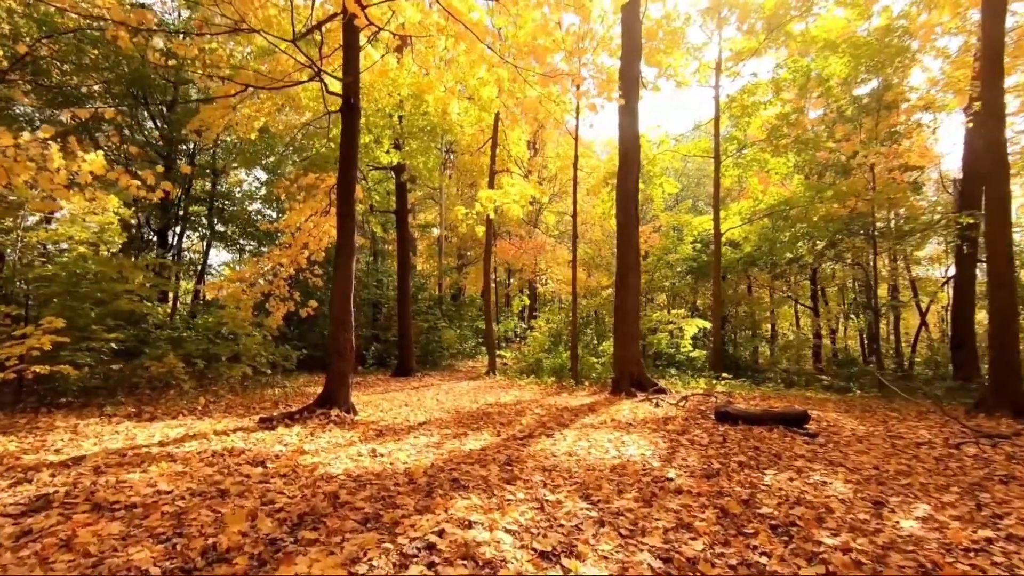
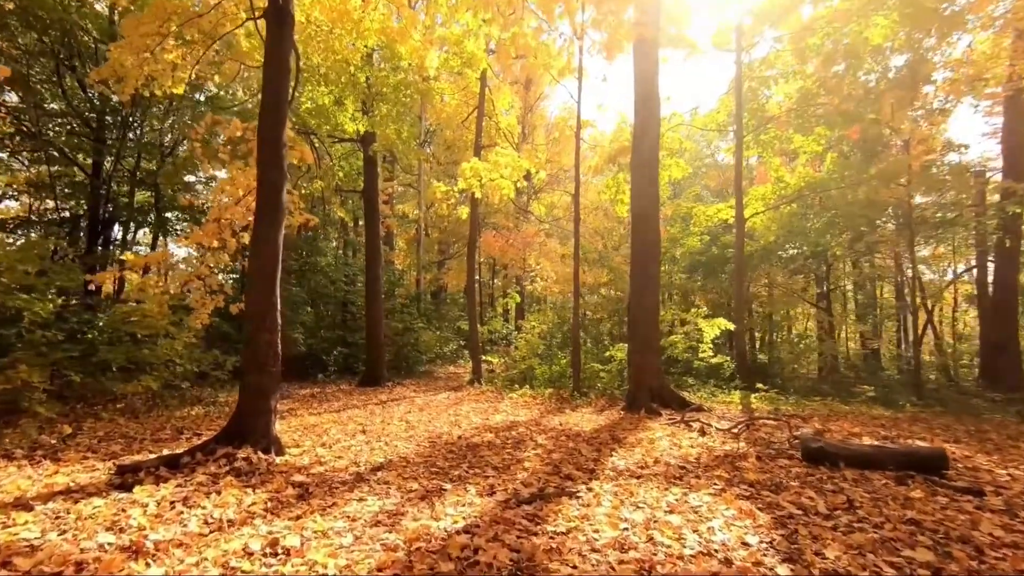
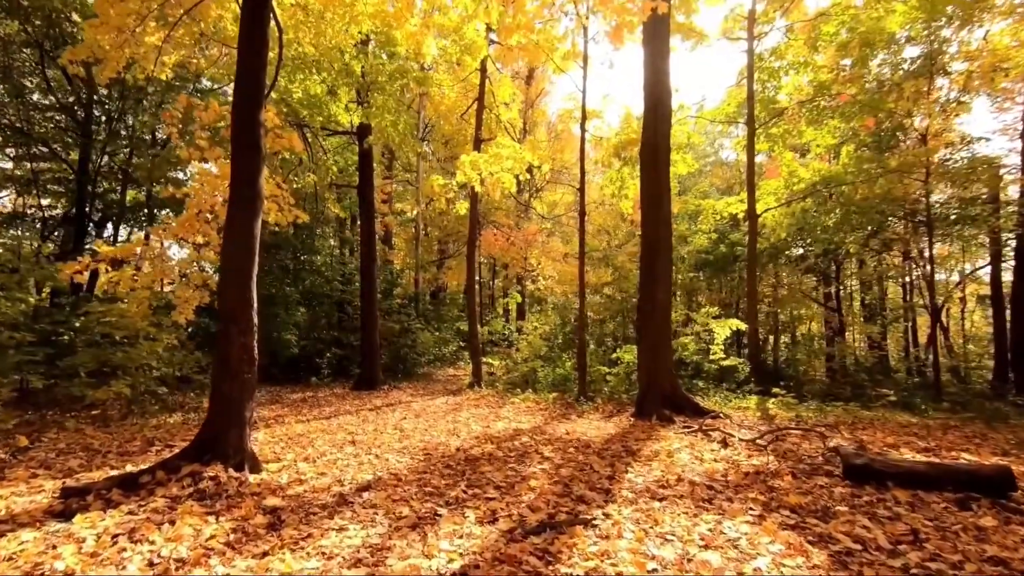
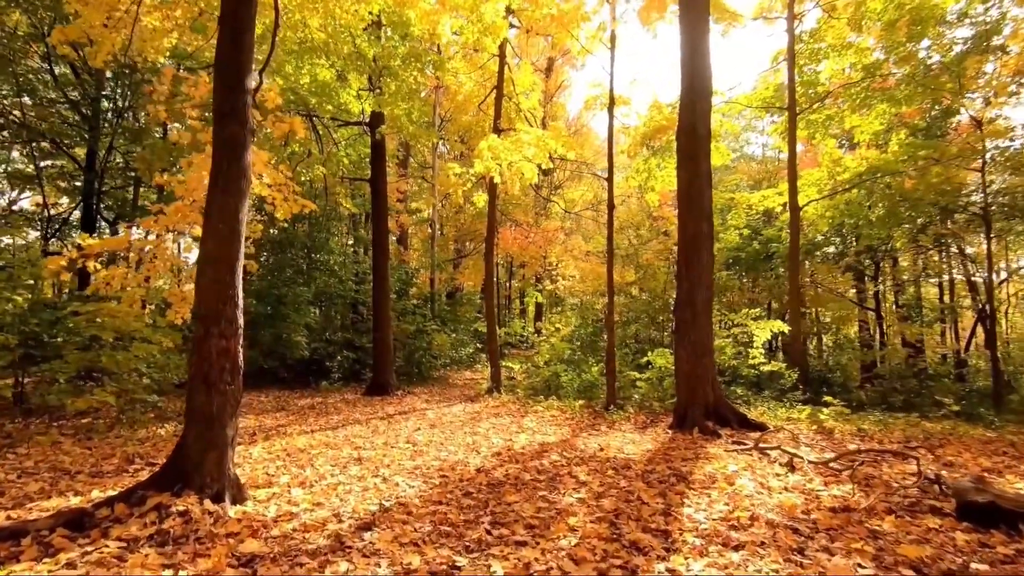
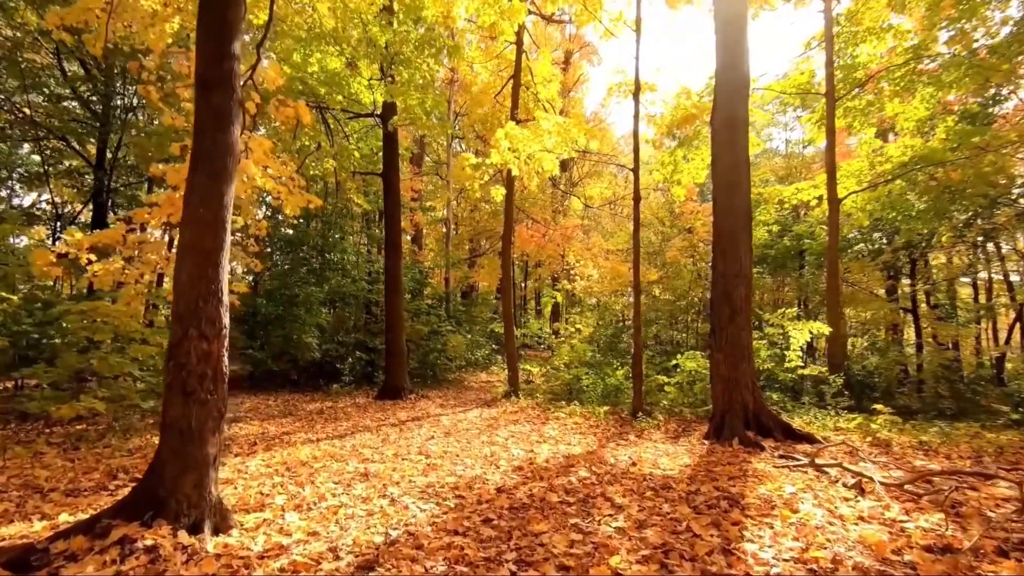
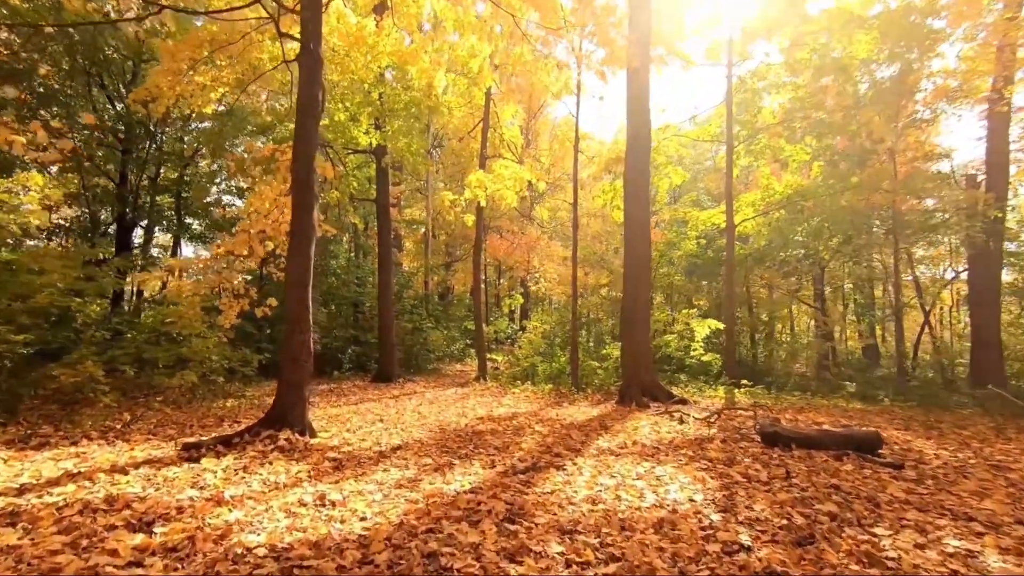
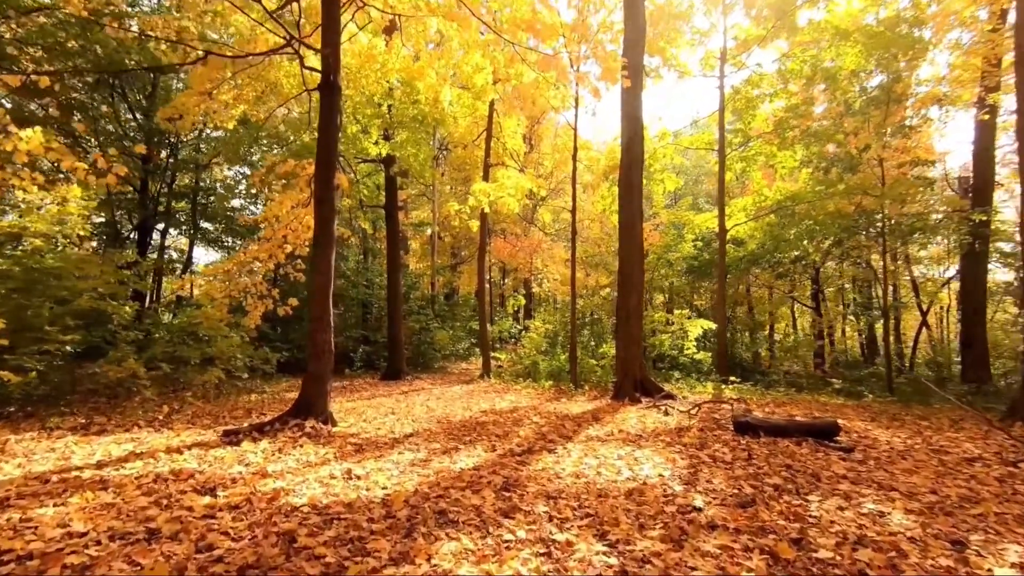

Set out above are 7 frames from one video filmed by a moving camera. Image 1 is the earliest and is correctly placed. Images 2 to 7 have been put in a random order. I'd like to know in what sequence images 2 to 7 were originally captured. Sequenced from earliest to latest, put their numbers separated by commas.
7, 6, 2, 3, 4, 5
